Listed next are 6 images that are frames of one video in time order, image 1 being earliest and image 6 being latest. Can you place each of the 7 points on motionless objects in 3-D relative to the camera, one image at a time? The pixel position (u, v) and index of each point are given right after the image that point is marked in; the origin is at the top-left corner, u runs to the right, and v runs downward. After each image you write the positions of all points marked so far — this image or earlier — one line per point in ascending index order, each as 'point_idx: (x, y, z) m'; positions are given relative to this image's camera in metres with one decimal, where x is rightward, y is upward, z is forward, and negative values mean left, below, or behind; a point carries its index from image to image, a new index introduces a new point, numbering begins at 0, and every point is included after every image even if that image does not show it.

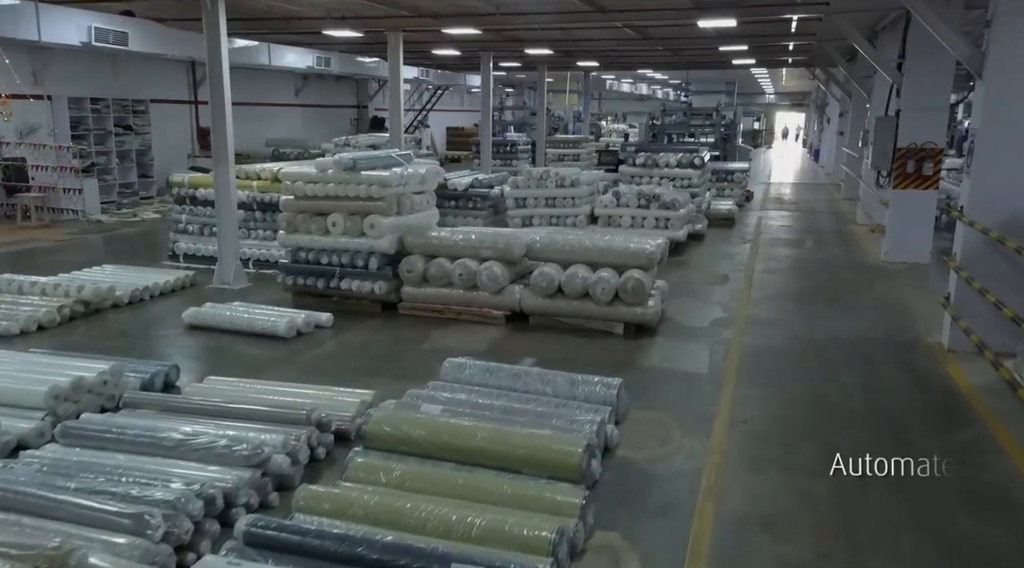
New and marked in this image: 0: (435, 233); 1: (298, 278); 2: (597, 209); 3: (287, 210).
0: (-0.9, +0.6, +8.6) m
1: (-2.4, +0.1, +8.8) m
2: (+1.4, +1.2, +12.8) m
3: (-2.6, +0.9, +8.9) m
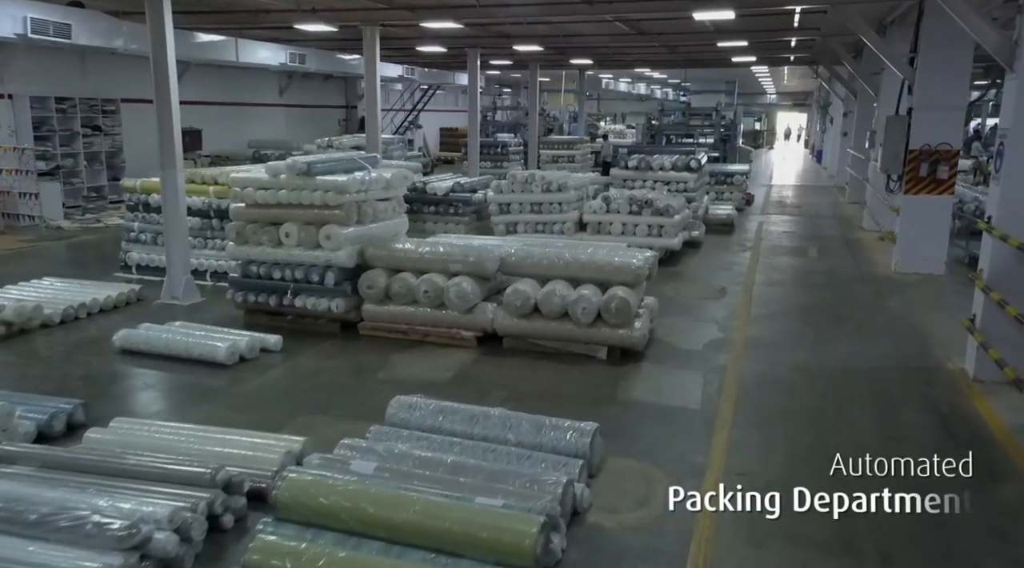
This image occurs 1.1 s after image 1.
0: (-1.1, +0.4, +7.8) m
1: (-2.7, -0.1, +8.0) m
2: (+1.1, +1.1, +11.9) m
3: (-2.8, +0.7, +8.0) m
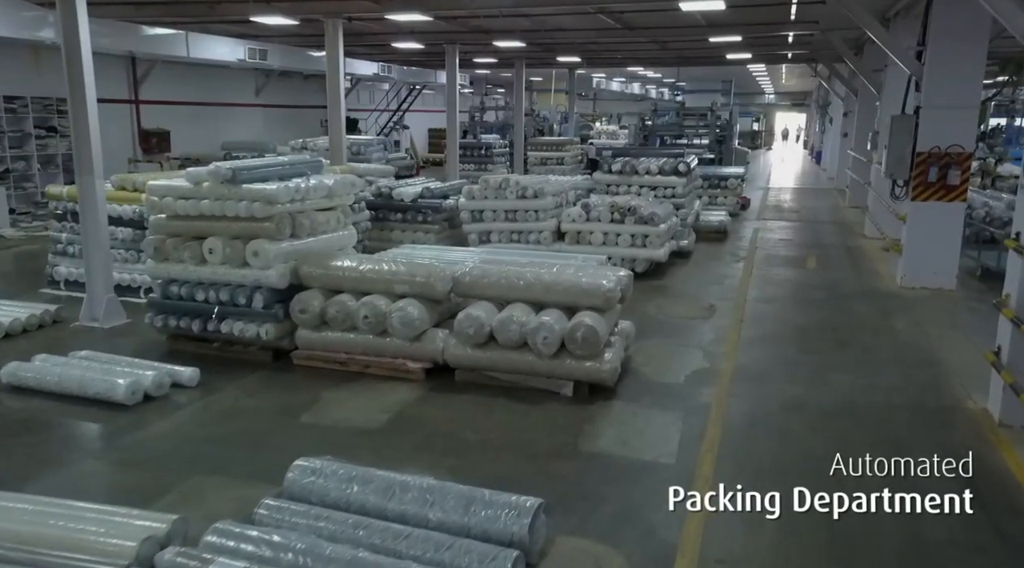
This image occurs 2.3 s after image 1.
0: (-1.5, +0.2, +6.8) m
1: (-3.1, -0.3, +7.0) m
2: (+0.7, +0.8, +11.0) m
3: (-3.2, +0.5, +7.1) m
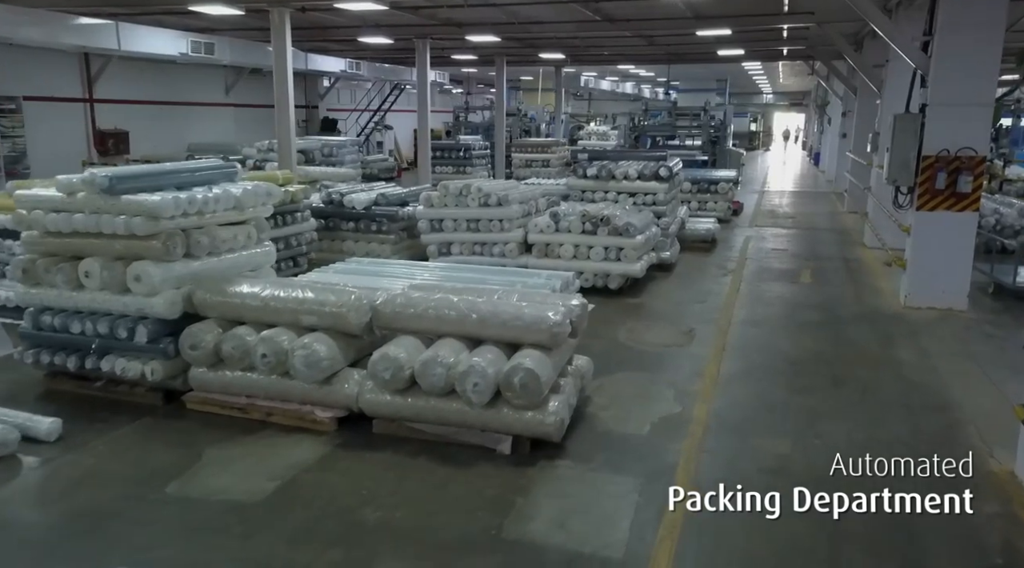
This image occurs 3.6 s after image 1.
0: (-2.0, 0.0, +5.7) m
1: (-3.6, -0.5, +5.9) m
2: (+0.2, +0.6, +9.9) m
3: (-3.7, +0.3, +6.0) m
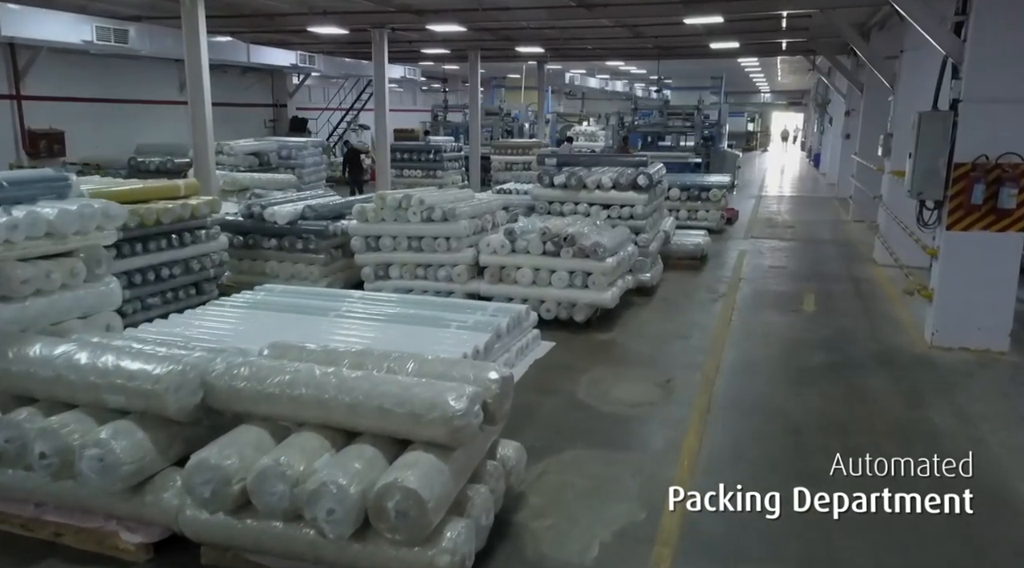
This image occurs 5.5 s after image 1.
0: (-2.6, -0.3, +4.1) m
1: (-4.1, -0.9, +4.3) m
2: (-0.3, +0.3, +8.3) m
3: (-4.3, -0.1, +4.4) m
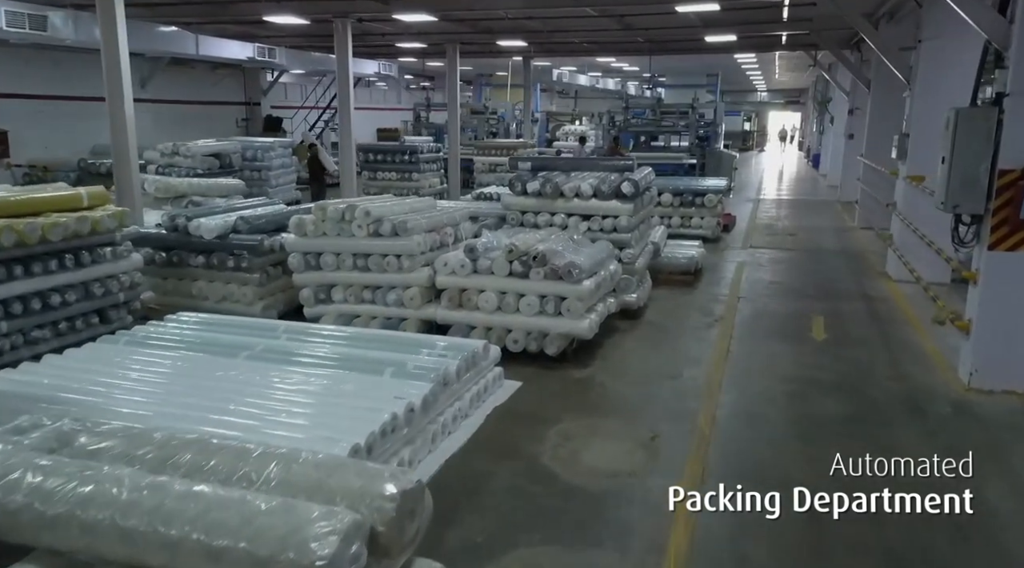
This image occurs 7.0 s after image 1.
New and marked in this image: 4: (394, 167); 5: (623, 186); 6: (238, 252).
0: (-2.9, -0.6, +2.9) m
1: (-4.5, -1.1, +3.1) m
2: (-0.7, +0.1, +7.1) m
3: (-4.6, -0.3, +3.1) m
4: (-2.6, +2.6, +17.4) m
5: (+1.2, +1.0, +8.0) m
6: (-2.7, +0.3, +7.6) m
